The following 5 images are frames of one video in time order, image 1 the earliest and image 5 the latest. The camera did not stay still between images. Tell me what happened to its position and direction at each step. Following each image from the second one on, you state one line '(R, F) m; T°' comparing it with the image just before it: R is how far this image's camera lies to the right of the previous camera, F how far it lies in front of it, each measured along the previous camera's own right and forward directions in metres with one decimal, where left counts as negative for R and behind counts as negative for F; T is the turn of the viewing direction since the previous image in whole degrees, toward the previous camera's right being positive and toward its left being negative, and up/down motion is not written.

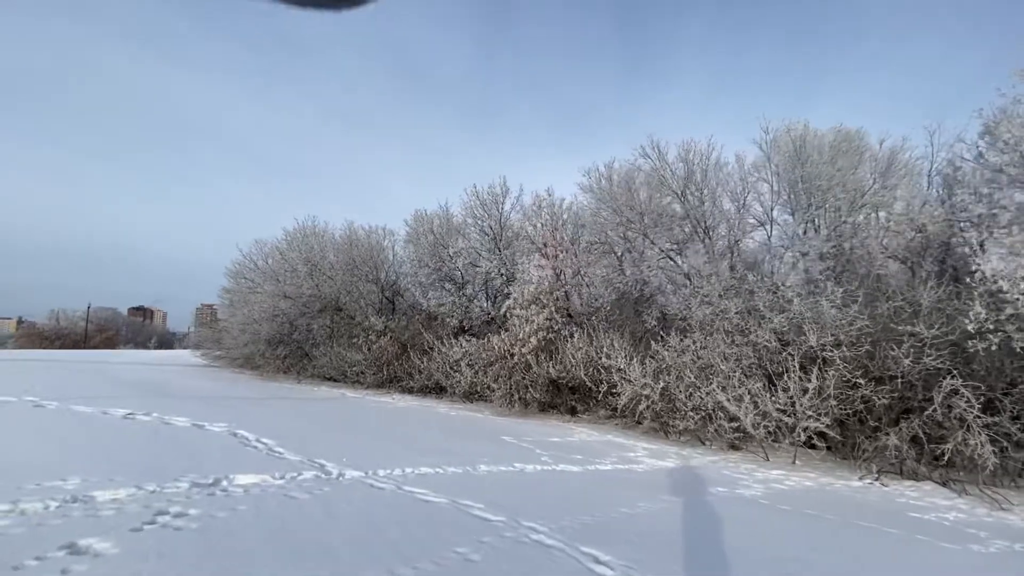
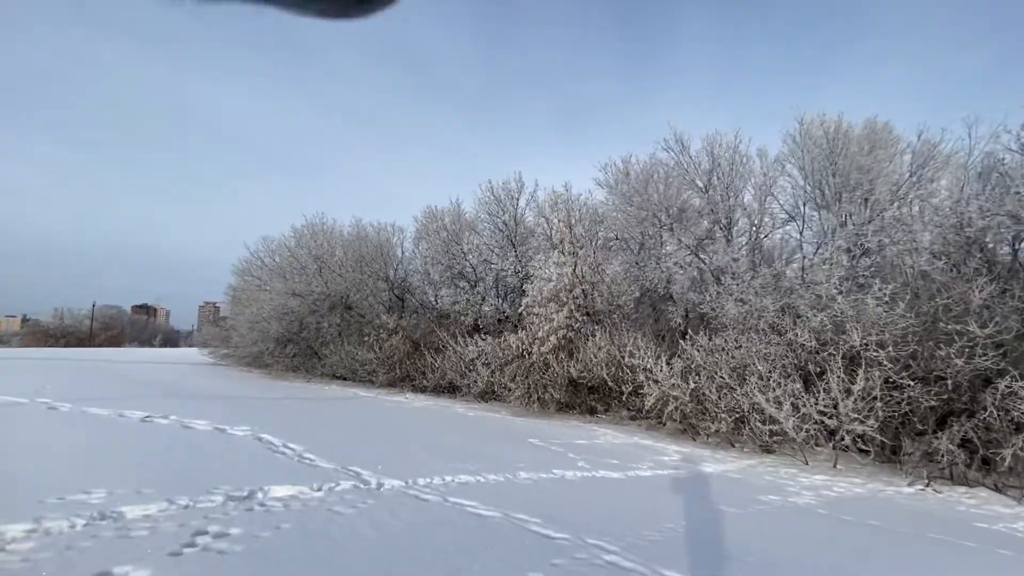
(-0.5, +0.4) m; 0°
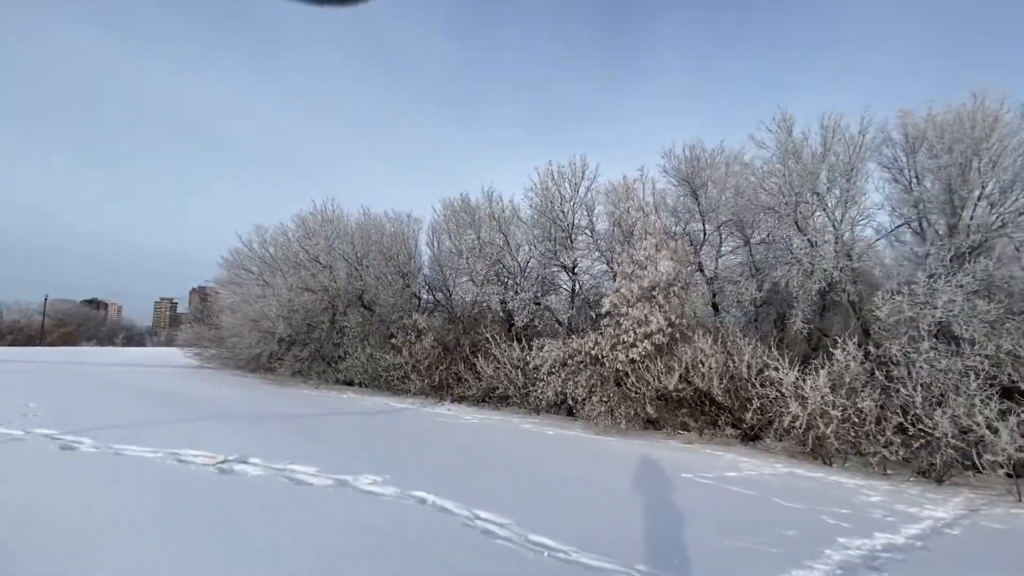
(-2.9, +2.2) m; +4°
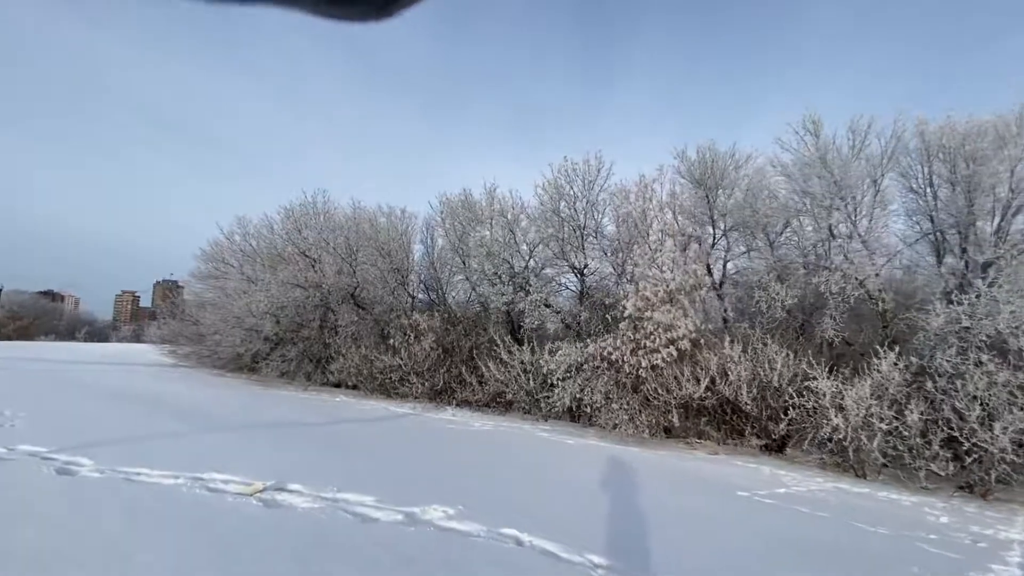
(-1.1, +0.7) m; +3°
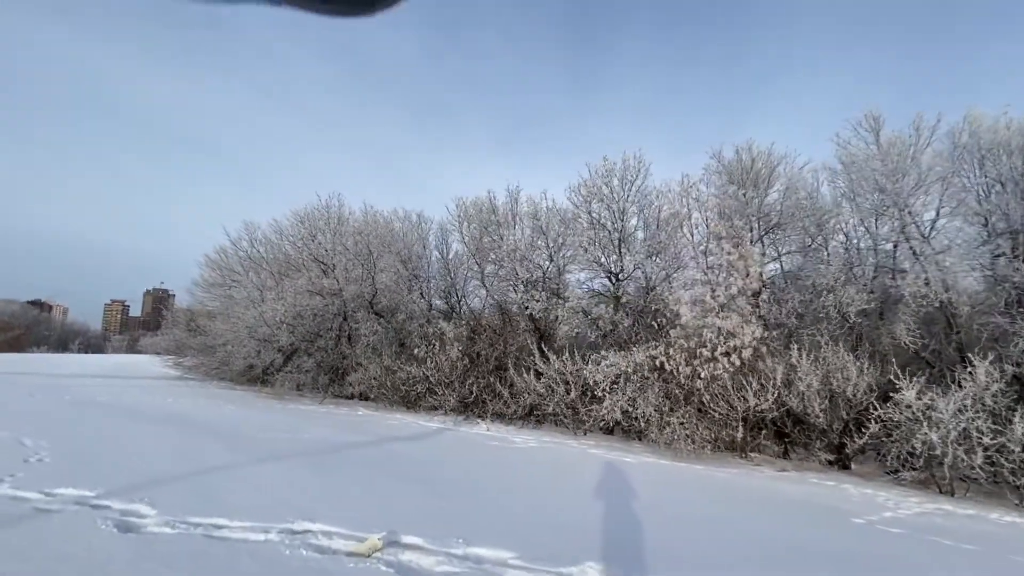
(-1.3, +0.8) m; +1°
